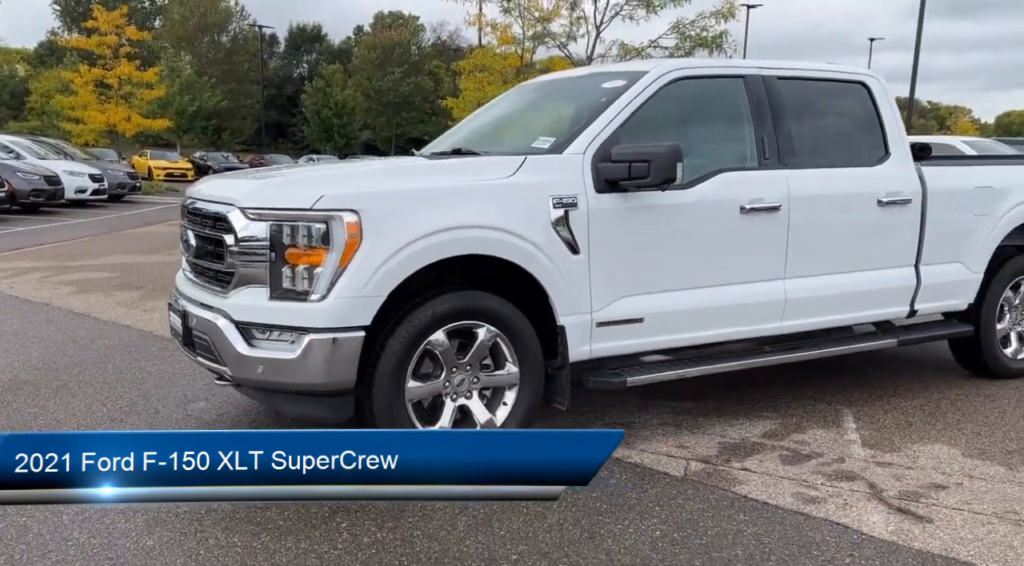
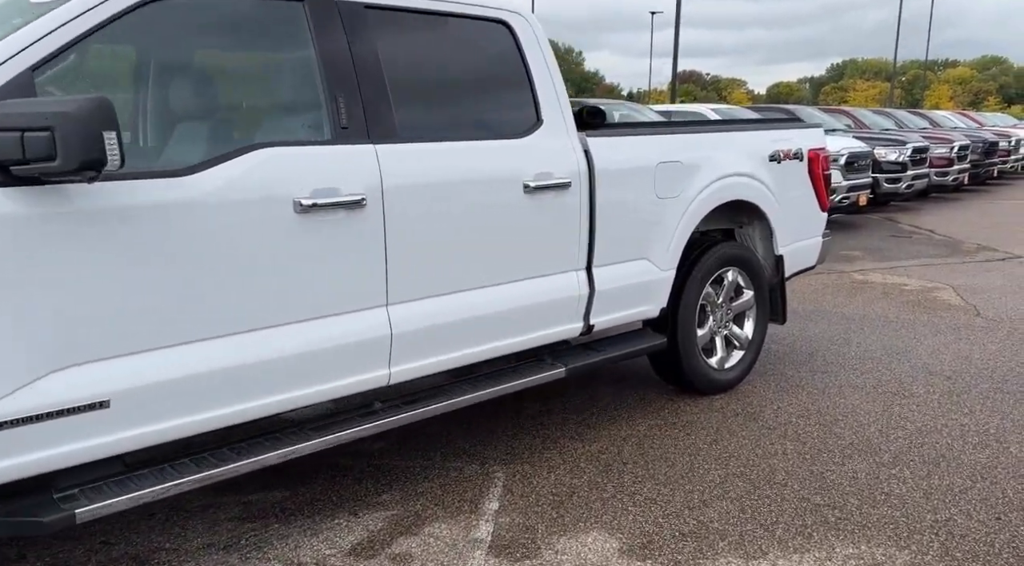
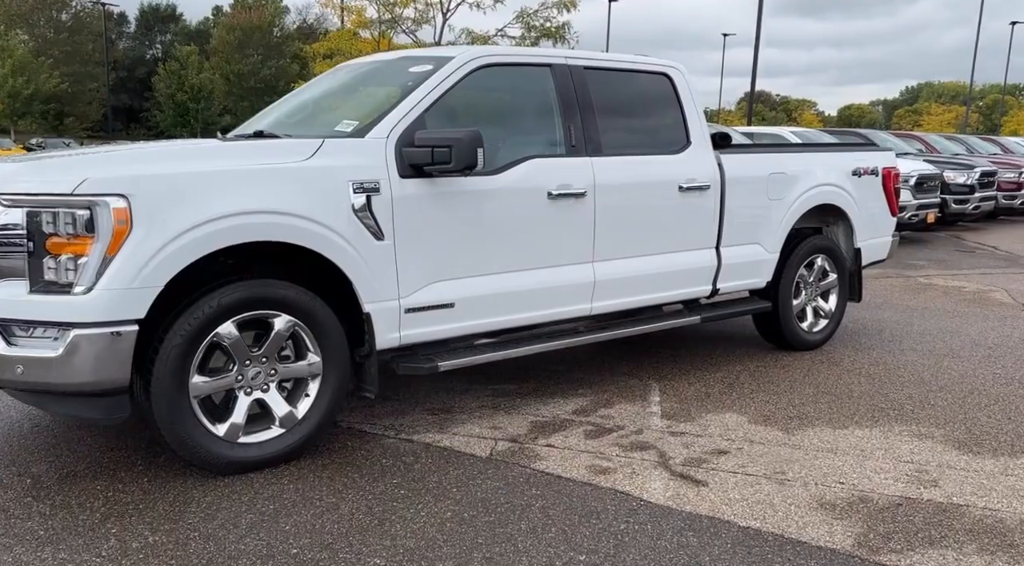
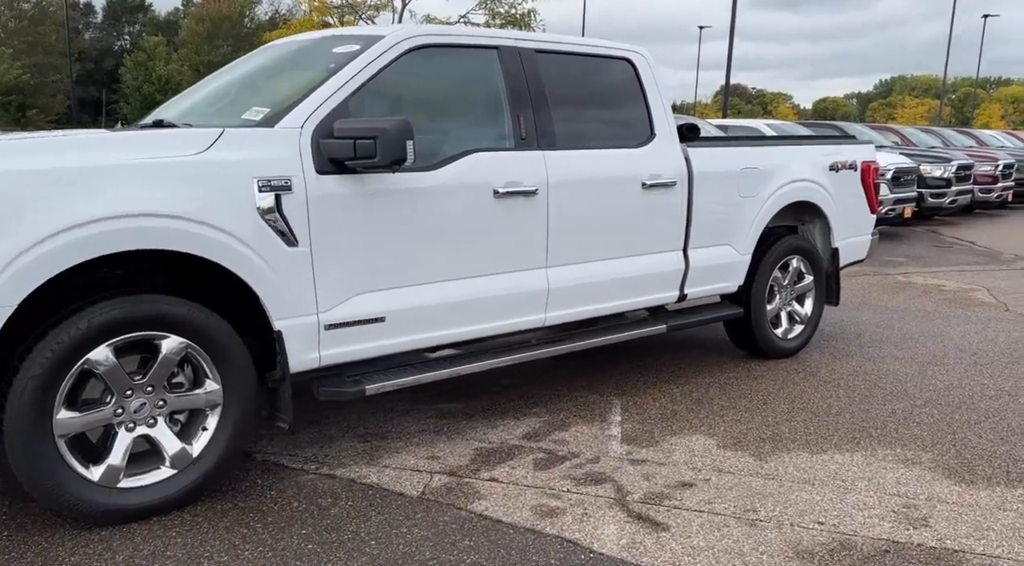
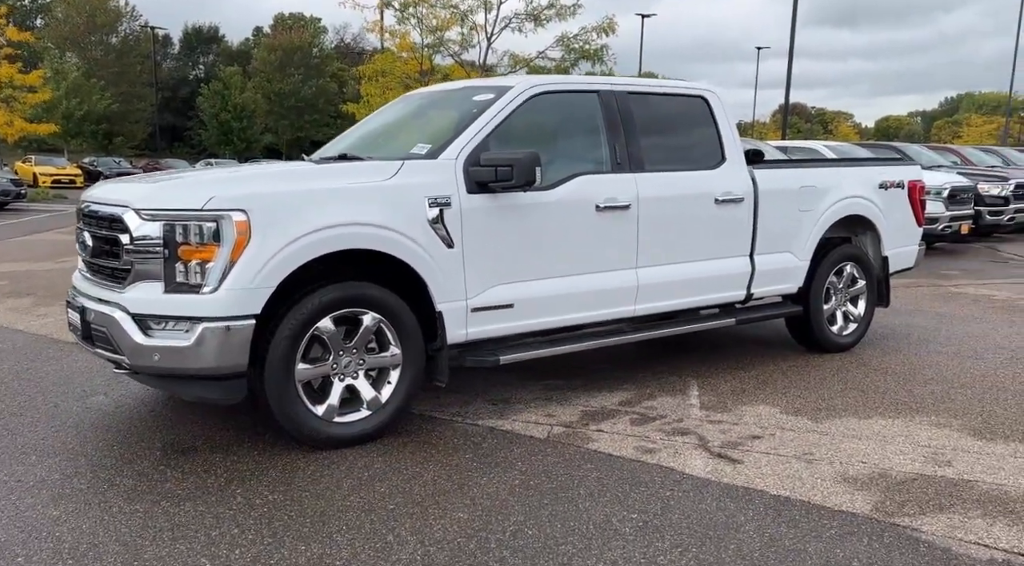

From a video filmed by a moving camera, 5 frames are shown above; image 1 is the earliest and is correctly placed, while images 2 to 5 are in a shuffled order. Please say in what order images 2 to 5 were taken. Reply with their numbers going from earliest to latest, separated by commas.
5, 3, 4, 2
